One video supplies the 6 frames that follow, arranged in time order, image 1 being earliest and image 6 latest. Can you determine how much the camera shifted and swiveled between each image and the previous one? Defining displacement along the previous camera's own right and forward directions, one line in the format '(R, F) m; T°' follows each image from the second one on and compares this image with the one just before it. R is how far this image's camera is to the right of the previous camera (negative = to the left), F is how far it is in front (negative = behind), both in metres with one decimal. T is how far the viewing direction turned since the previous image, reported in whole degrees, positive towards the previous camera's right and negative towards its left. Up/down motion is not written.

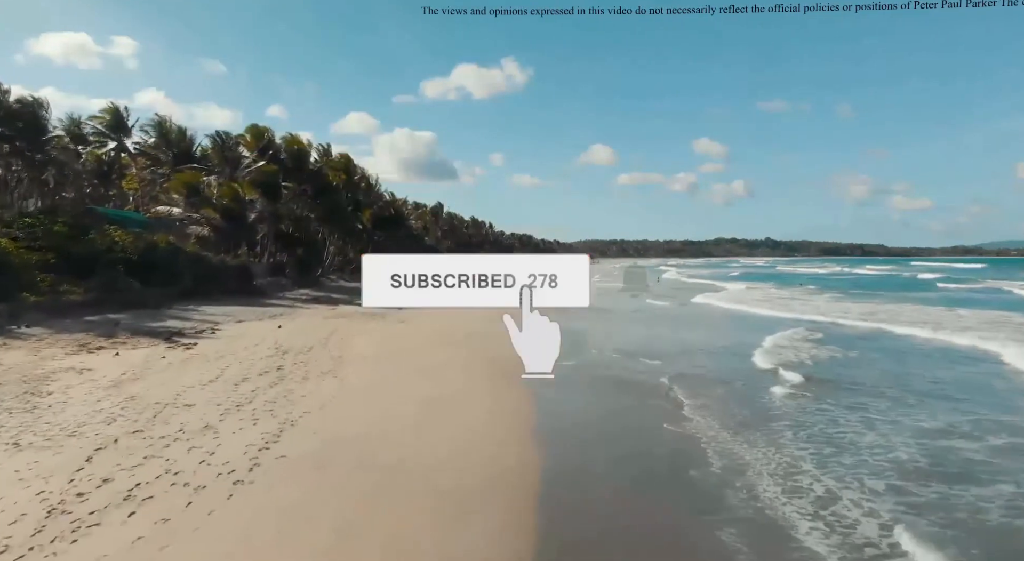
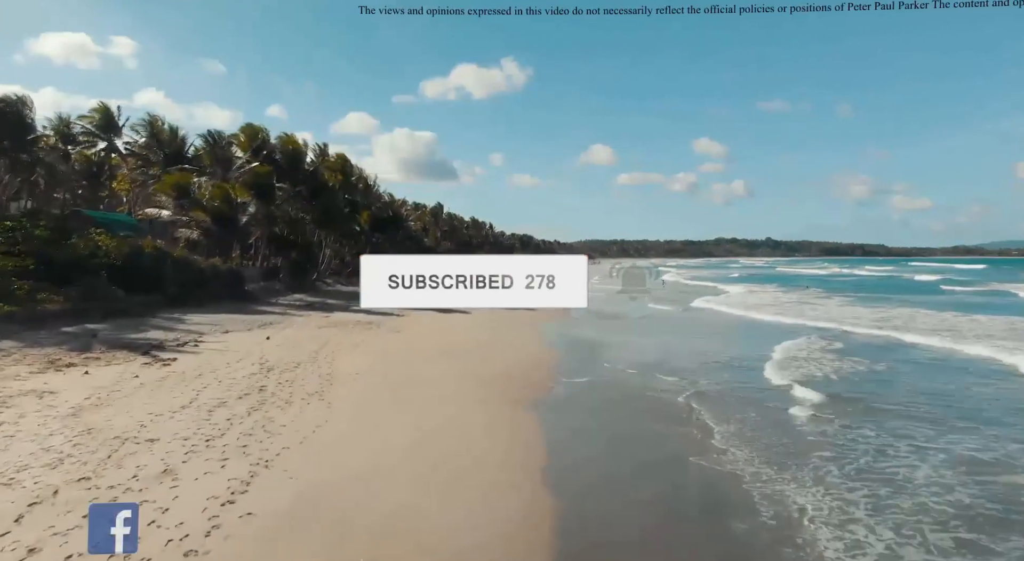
(-0.1, +0.8) m; 0°
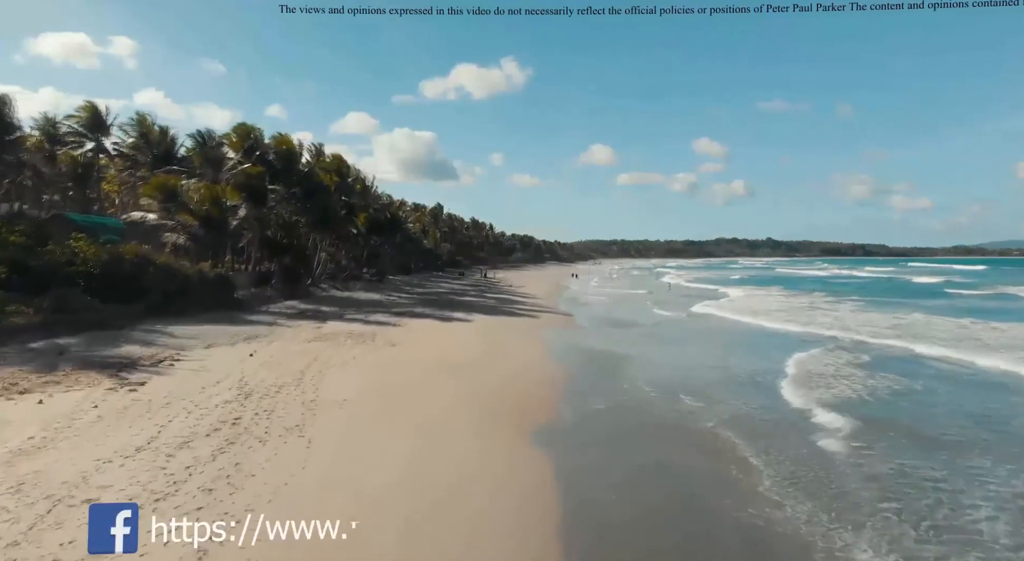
(-0.1, +1.0) m; 0°
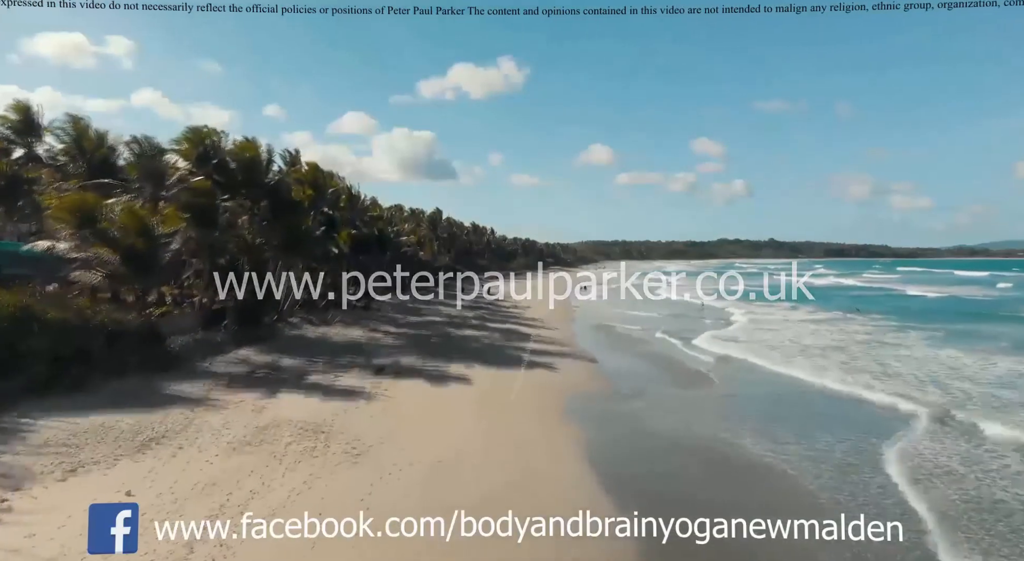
(-0.3, +4.5) m; 0°
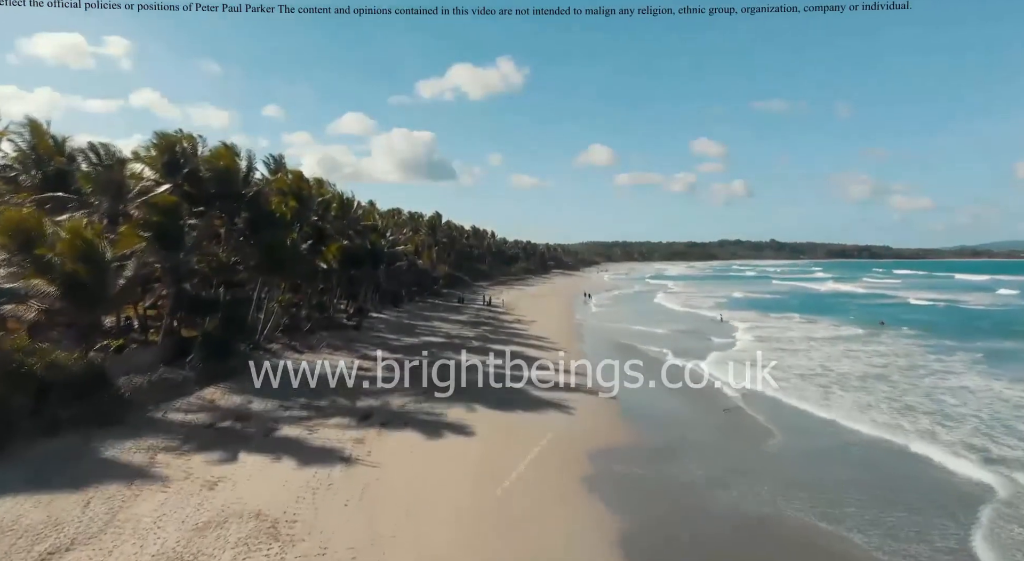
(-0.2, +2.3) m; 0°
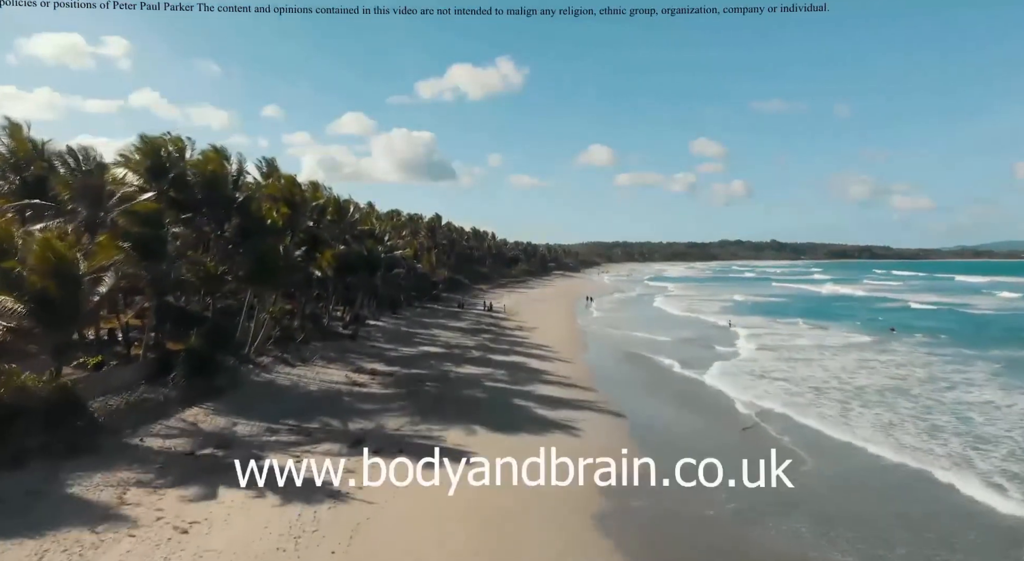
(-0.1, +1.0) m; 0°
